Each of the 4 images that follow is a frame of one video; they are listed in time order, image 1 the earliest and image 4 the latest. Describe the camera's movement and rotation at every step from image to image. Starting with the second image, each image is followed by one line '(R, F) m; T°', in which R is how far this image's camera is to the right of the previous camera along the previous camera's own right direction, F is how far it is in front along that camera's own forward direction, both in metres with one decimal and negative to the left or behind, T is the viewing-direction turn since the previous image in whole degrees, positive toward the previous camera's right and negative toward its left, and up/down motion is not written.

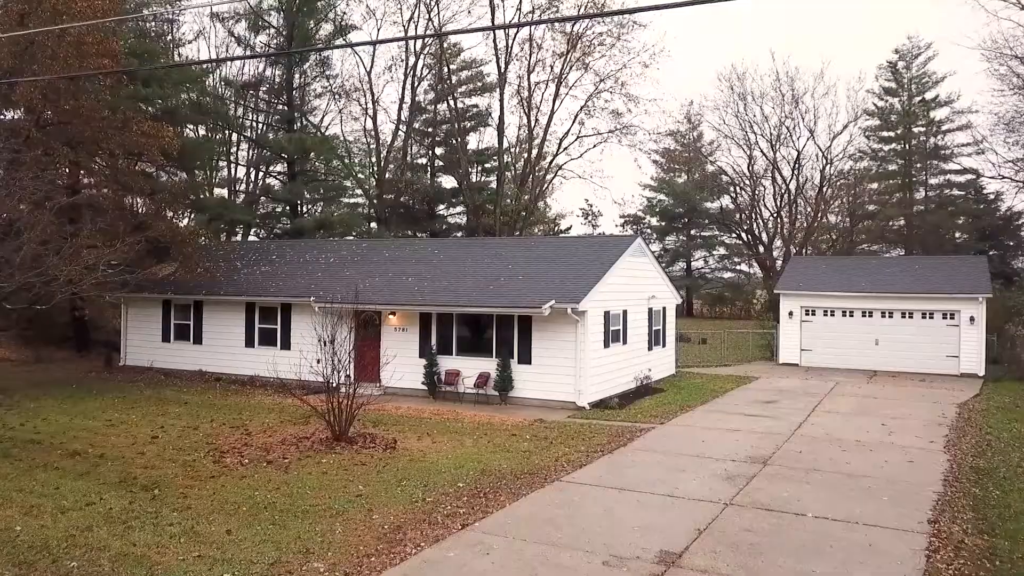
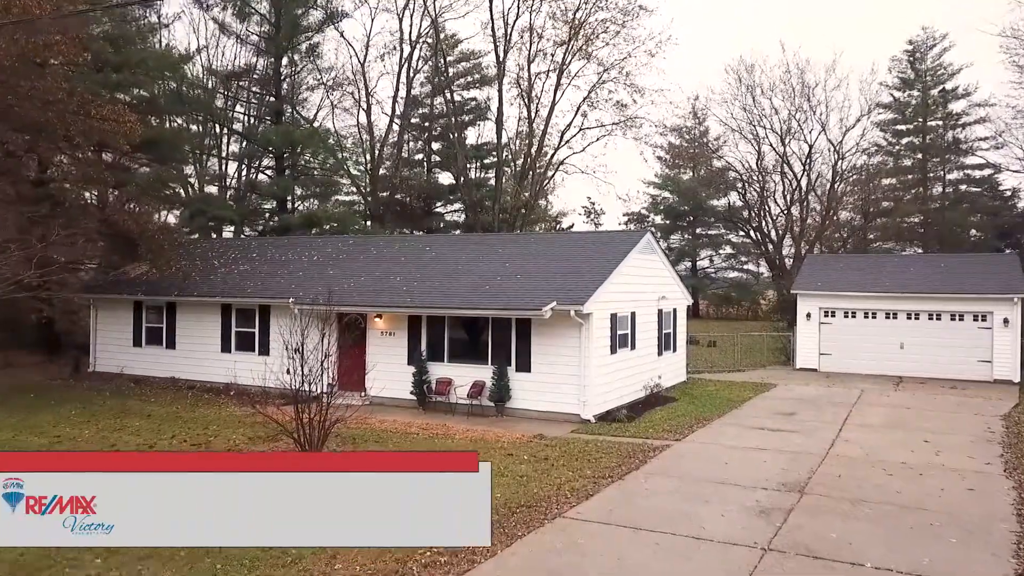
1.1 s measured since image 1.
(+0.1, +1.4) m; 0°
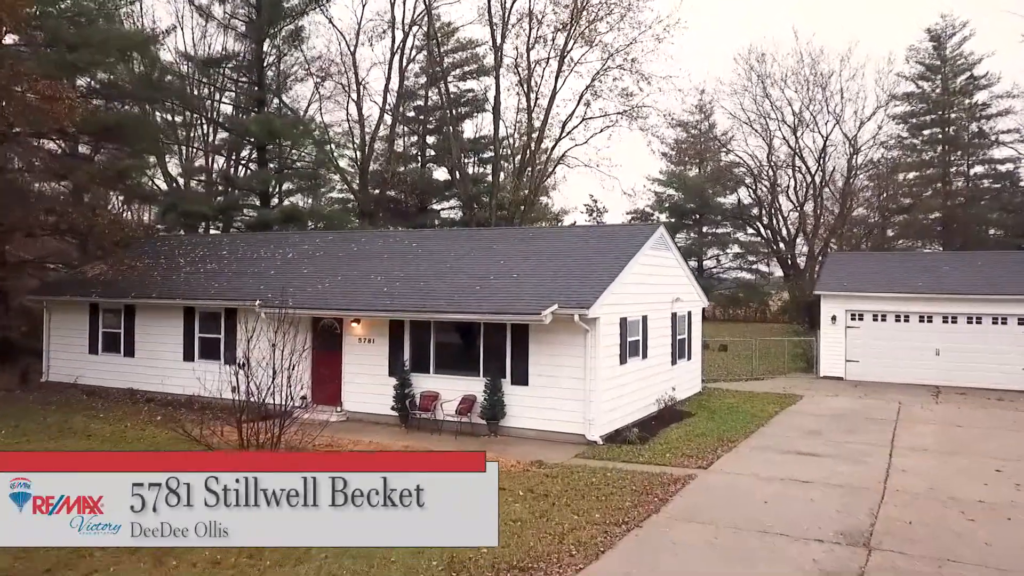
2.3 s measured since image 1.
(+0.1, +1.7) m; 0°
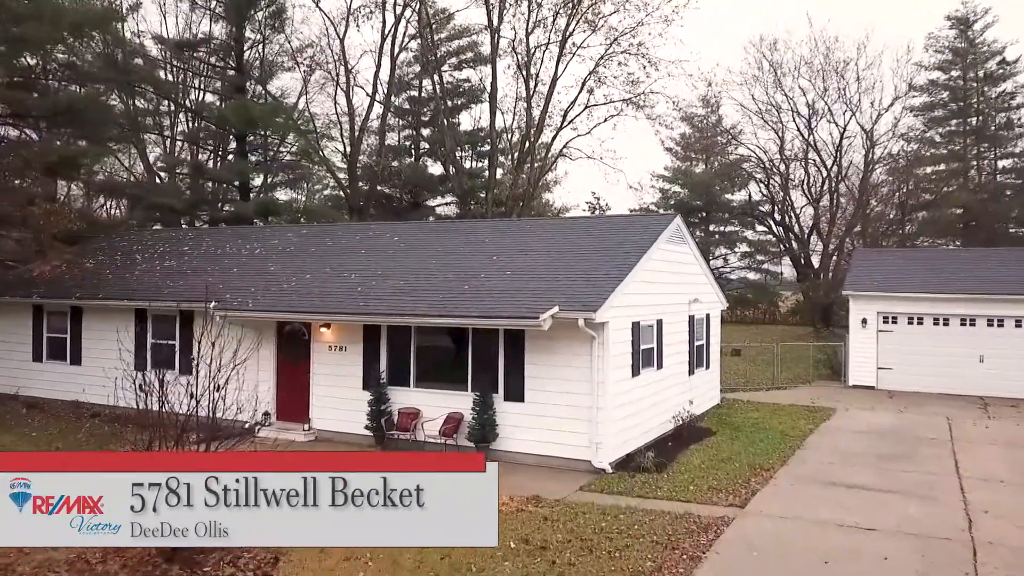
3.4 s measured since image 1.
(+0.1, +1.8) m; 0°
